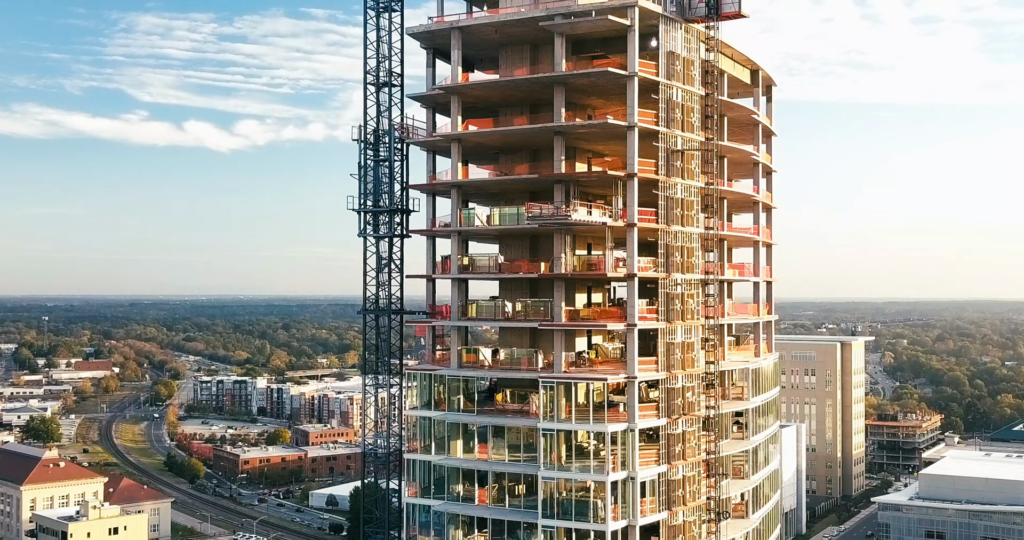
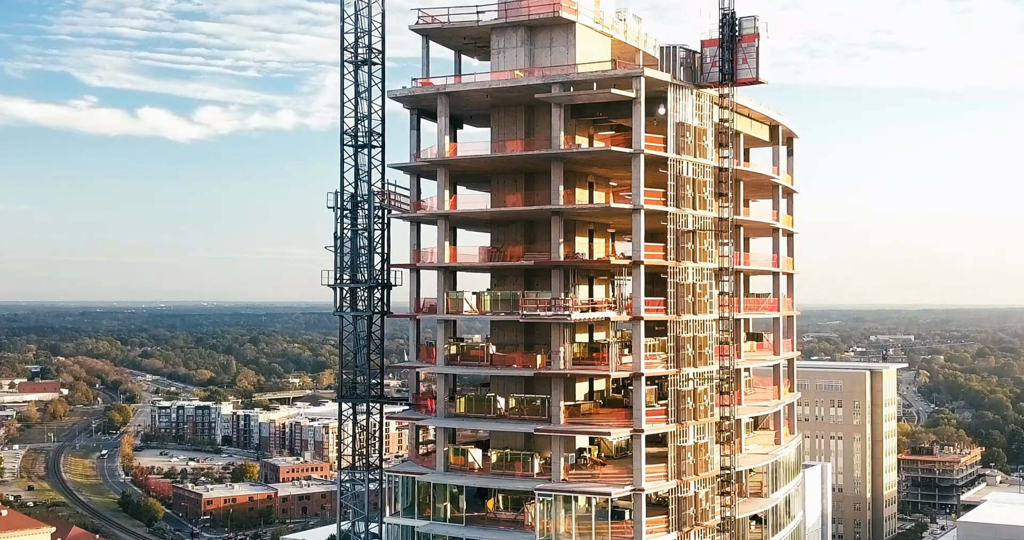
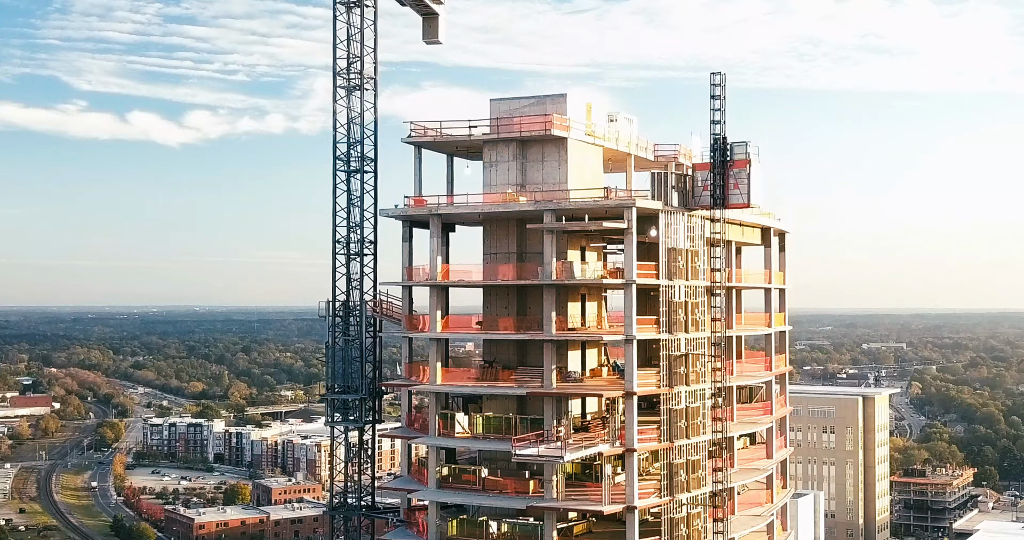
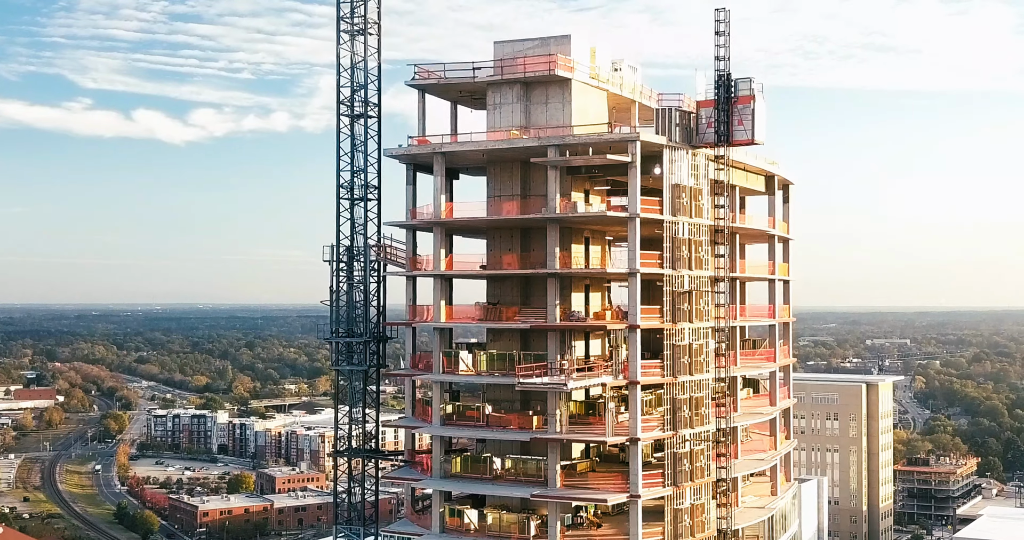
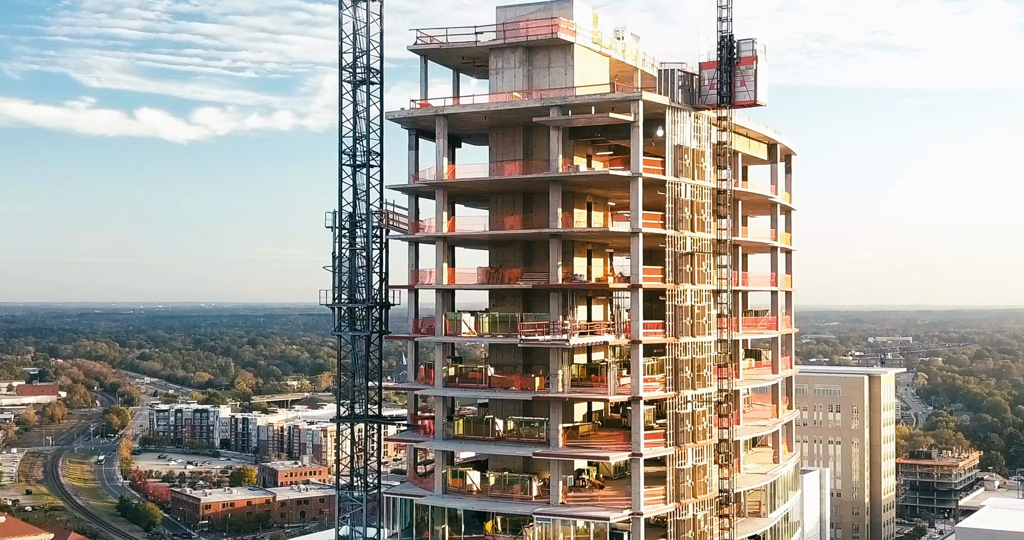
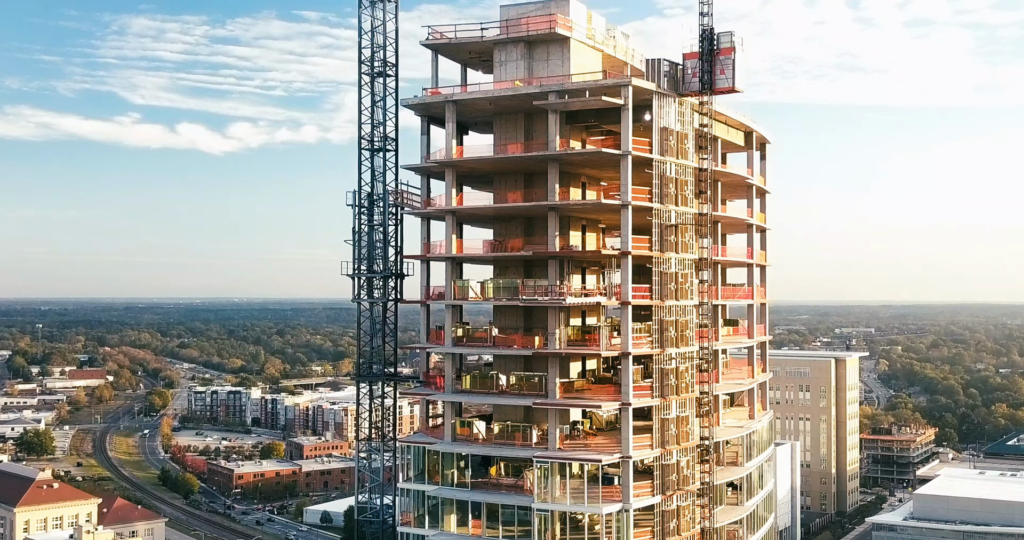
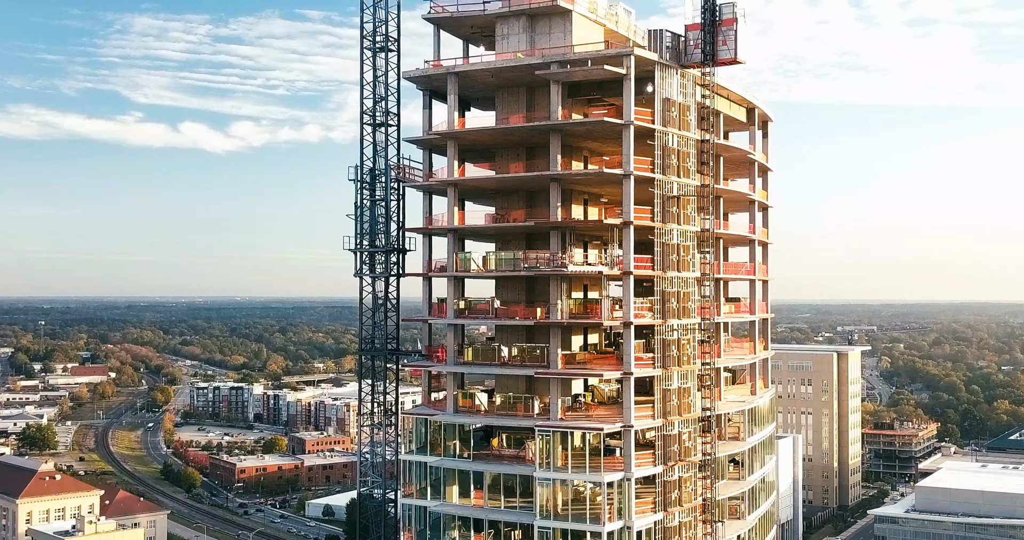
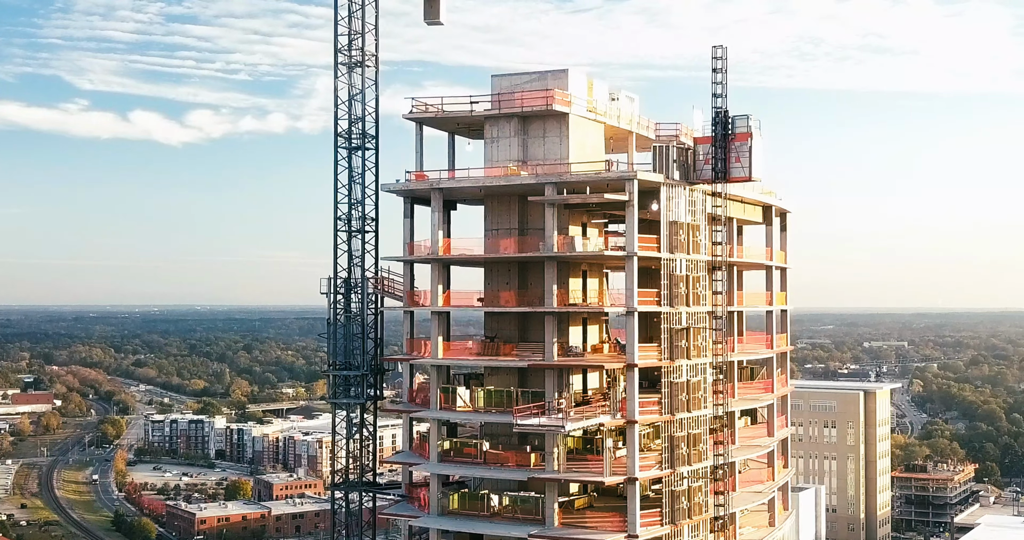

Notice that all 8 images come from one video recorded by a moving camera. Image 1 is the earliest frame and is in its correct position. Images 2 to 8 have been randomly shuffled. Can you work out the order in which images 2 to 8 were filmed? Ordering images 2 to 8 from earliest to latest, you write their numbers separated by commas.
7, 6, 2, 5, 4, 8, 3
